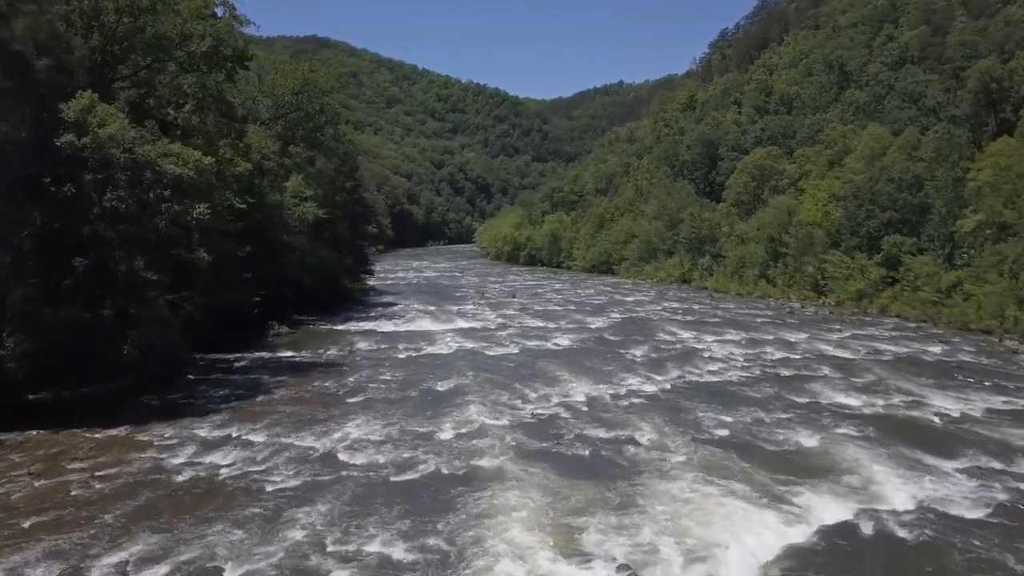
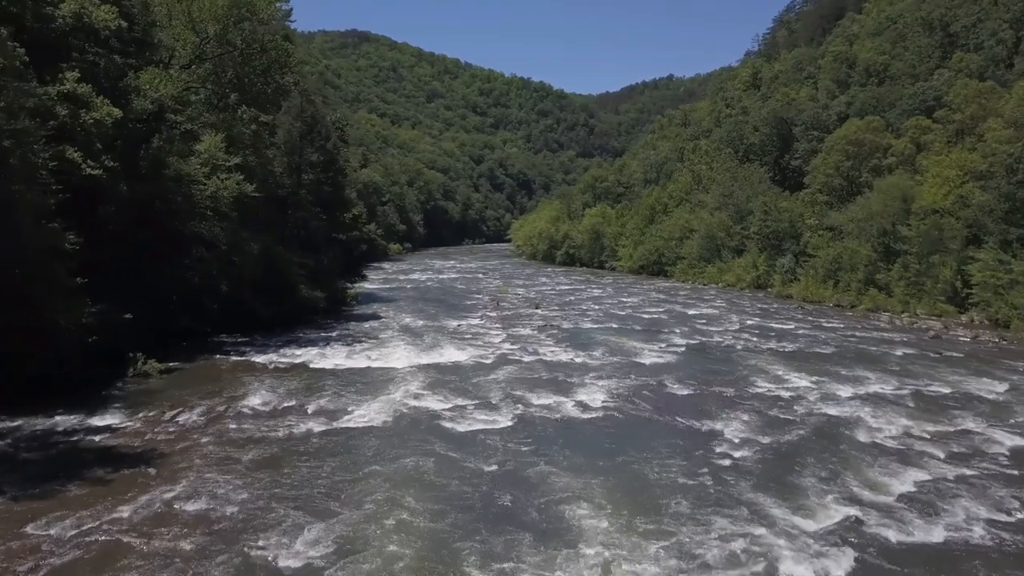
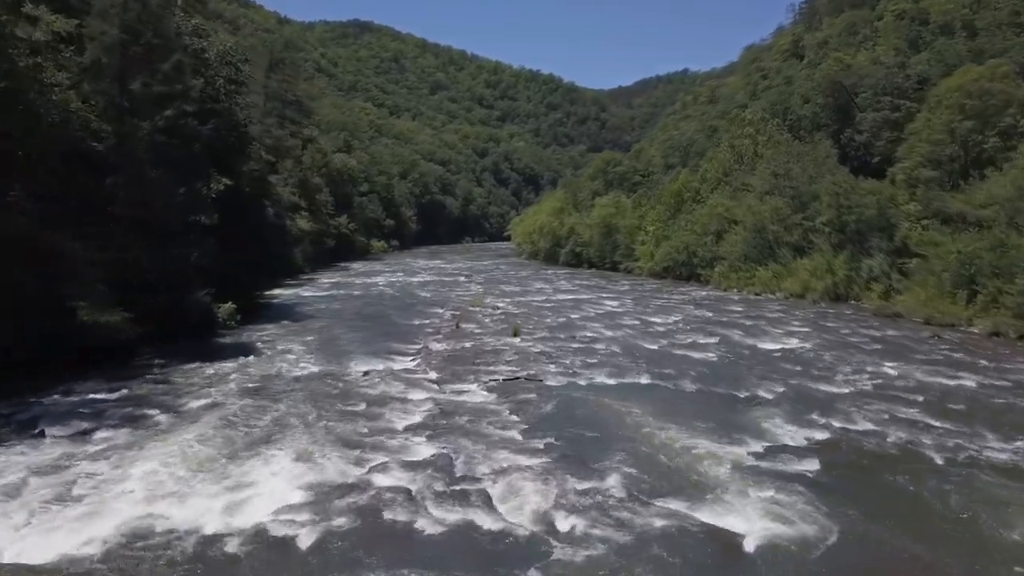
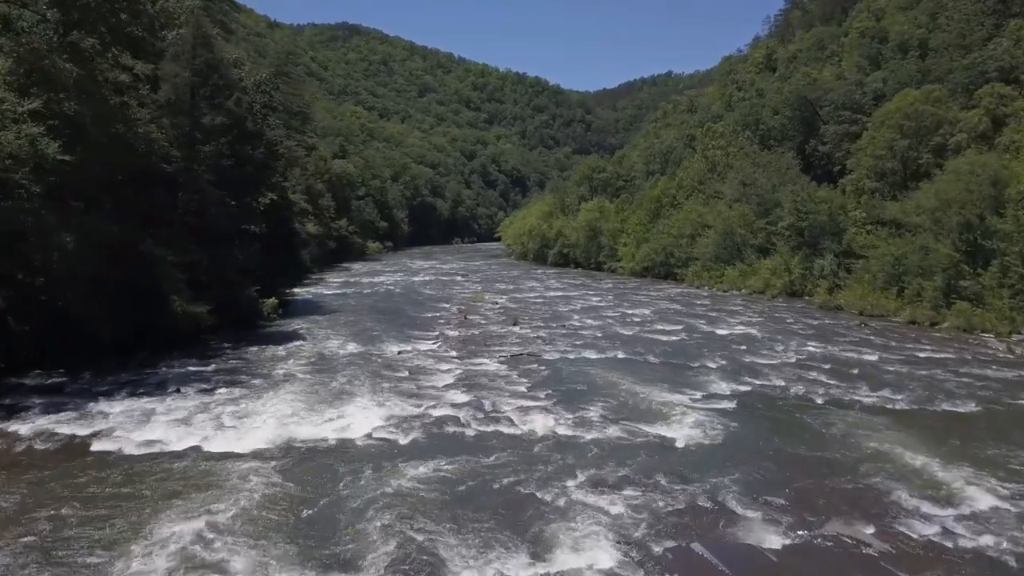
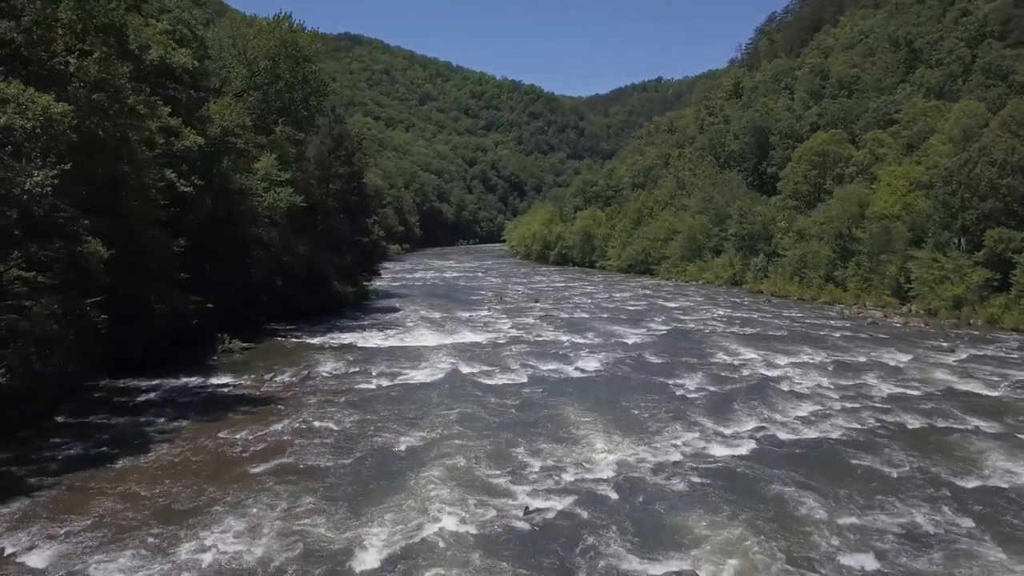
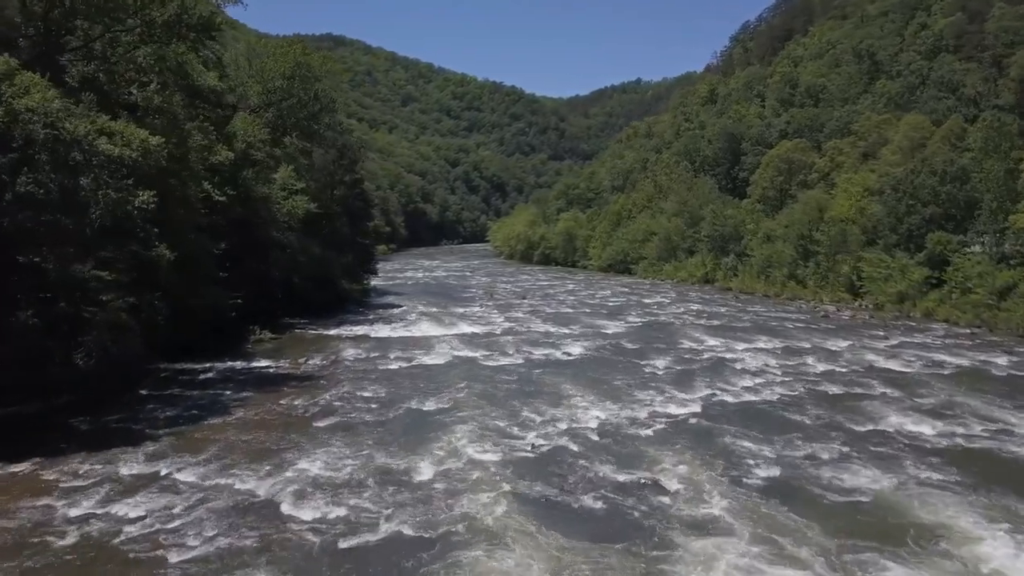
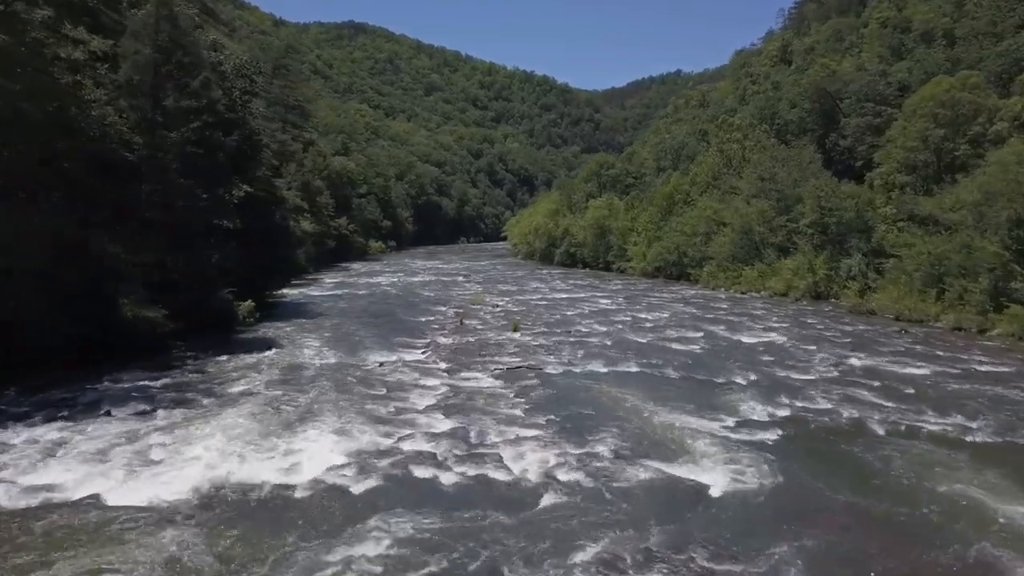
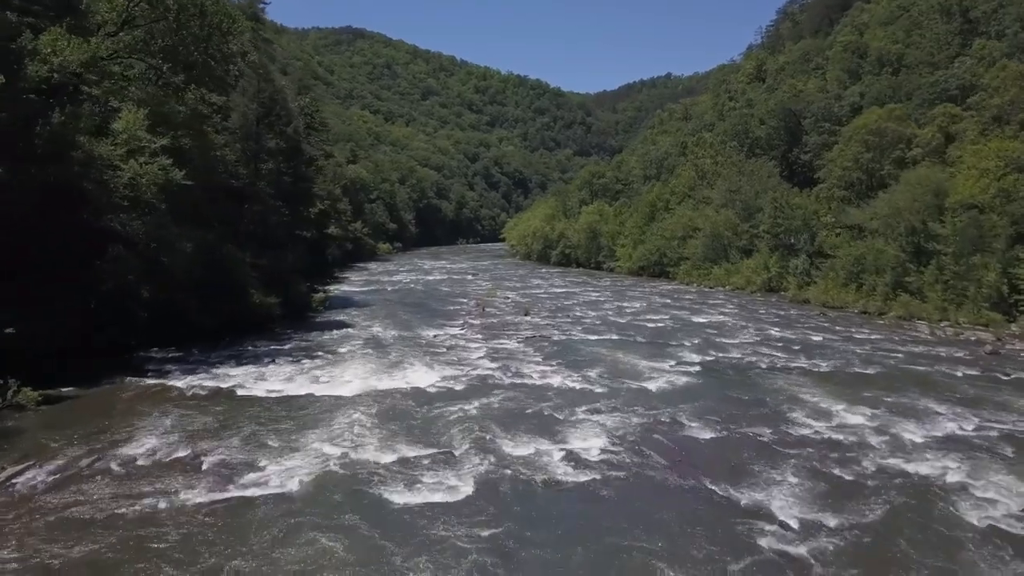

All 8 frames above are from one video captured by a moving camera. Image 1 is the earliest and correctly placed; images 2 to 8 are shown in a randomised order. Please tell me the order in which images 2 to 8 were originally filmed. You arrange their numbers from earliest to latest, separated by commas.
6, 5, 2, 8, 4, 7, 3
